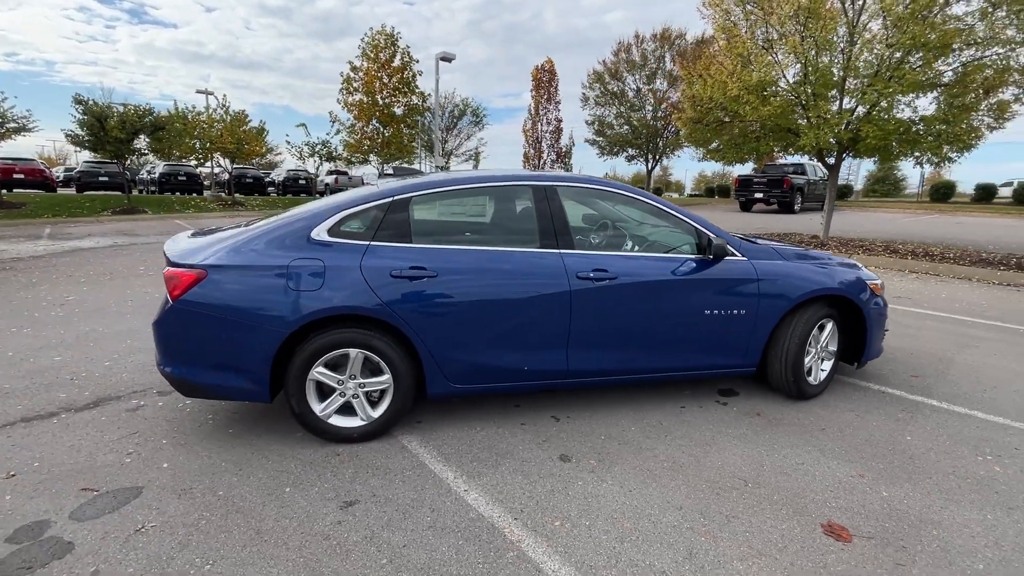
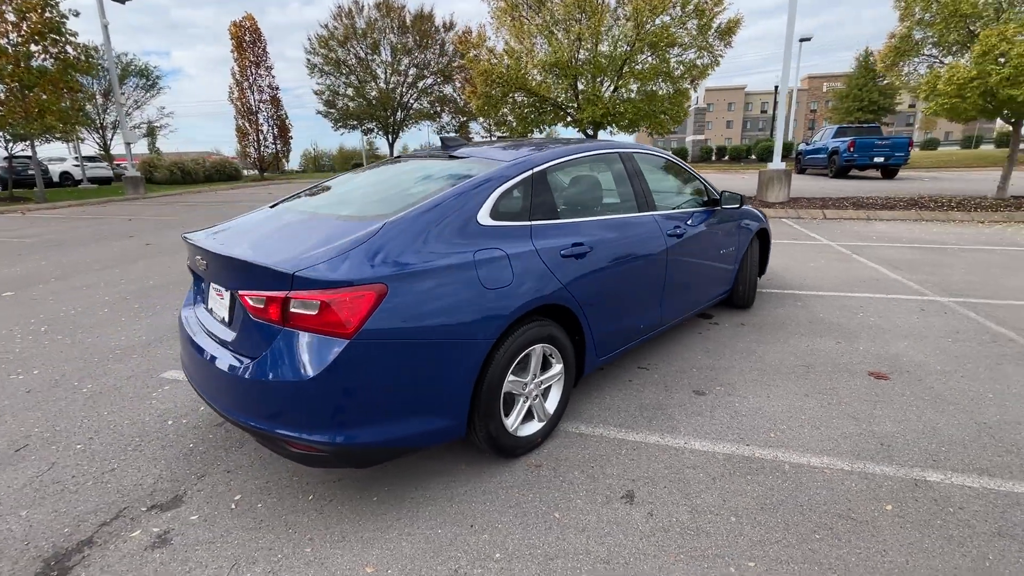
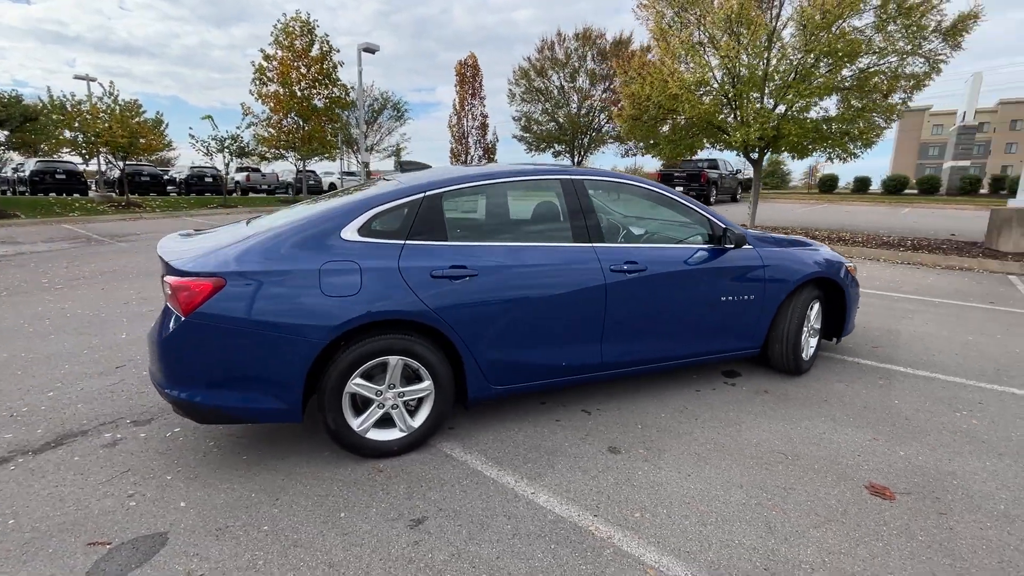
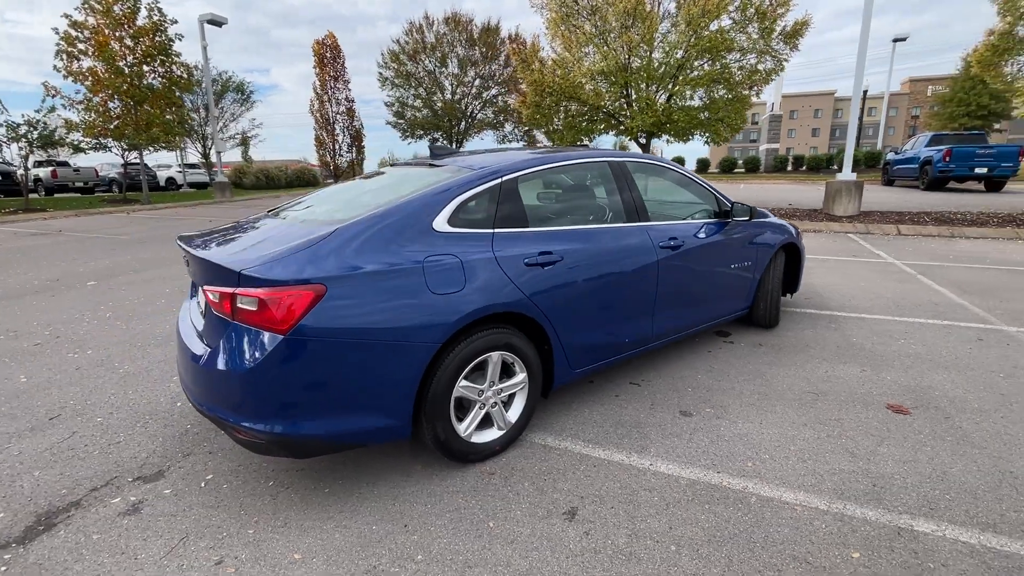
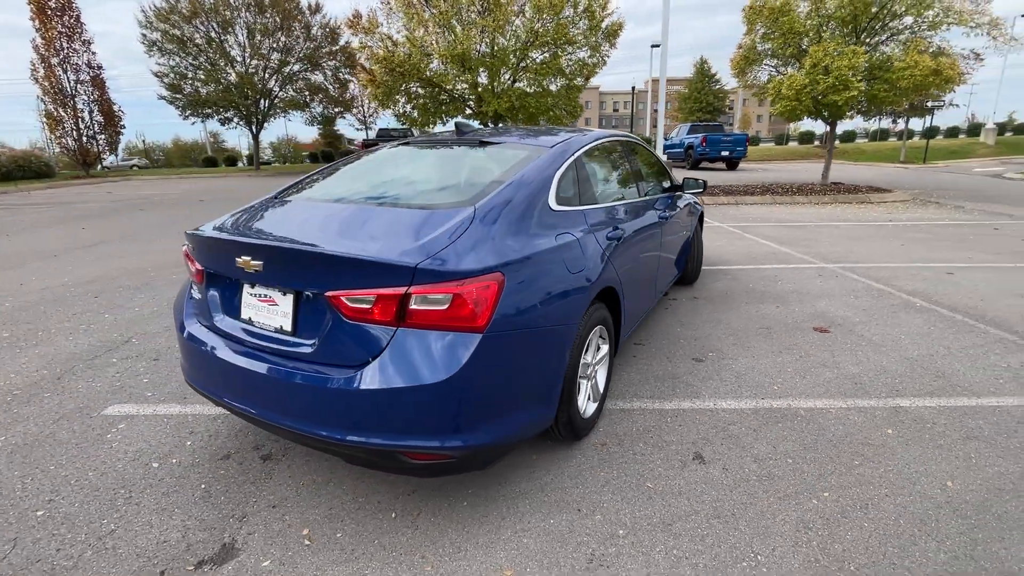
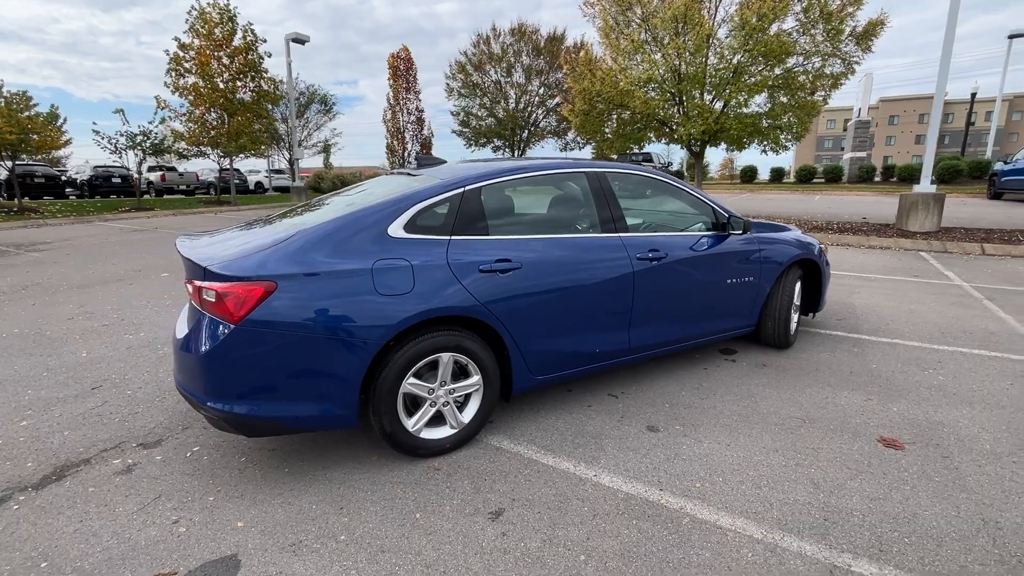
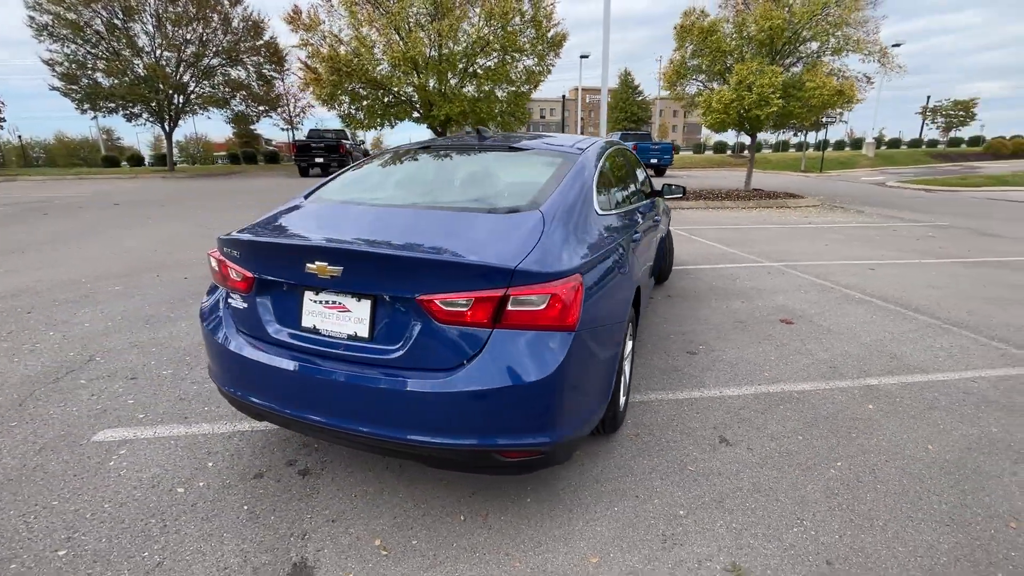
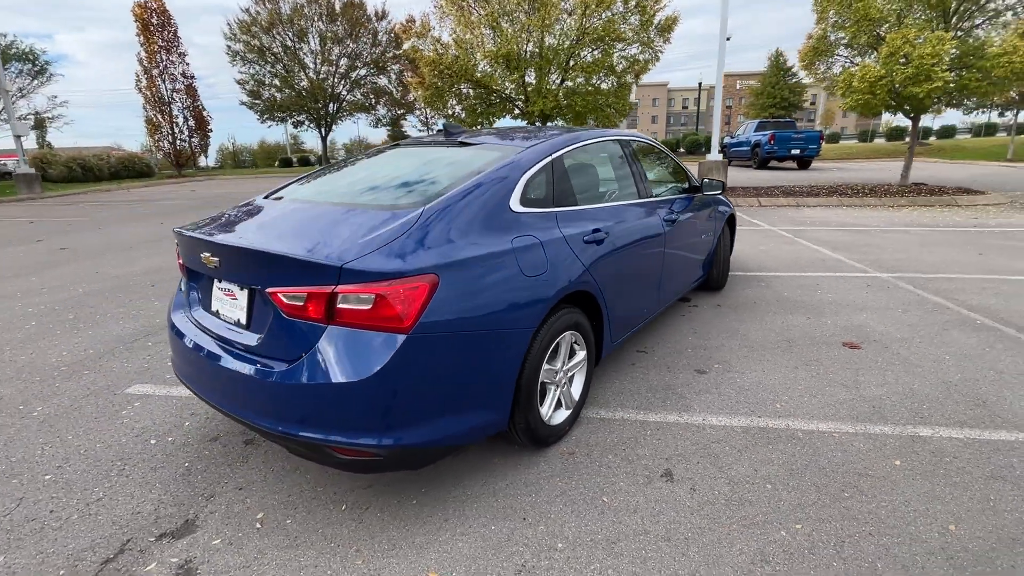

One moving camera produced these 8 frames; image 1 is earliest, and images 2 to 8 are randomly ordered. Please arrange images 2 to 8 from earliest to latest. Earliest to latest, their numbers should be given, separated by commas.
3, 6, 4, 2, 8, 5, 7
